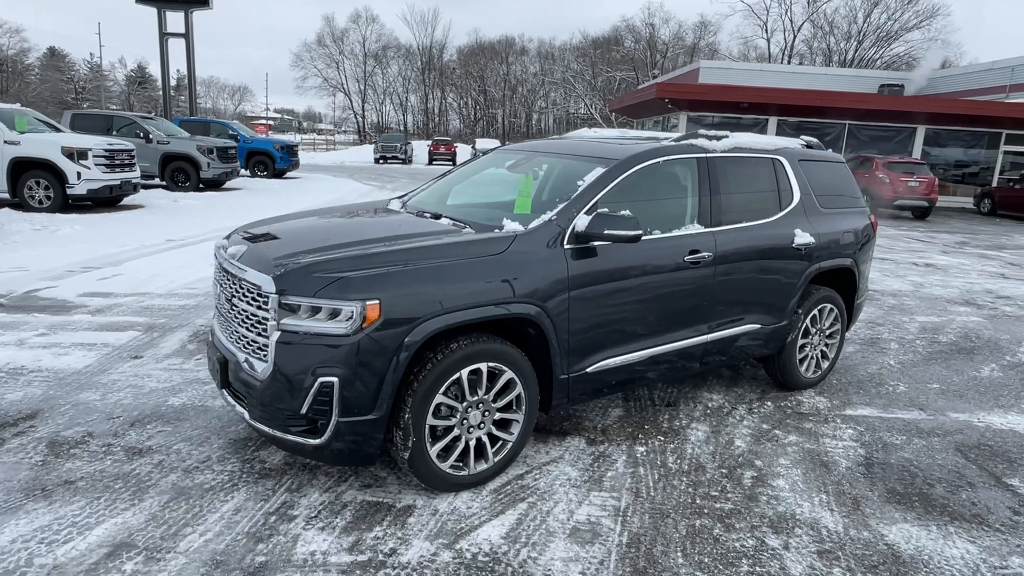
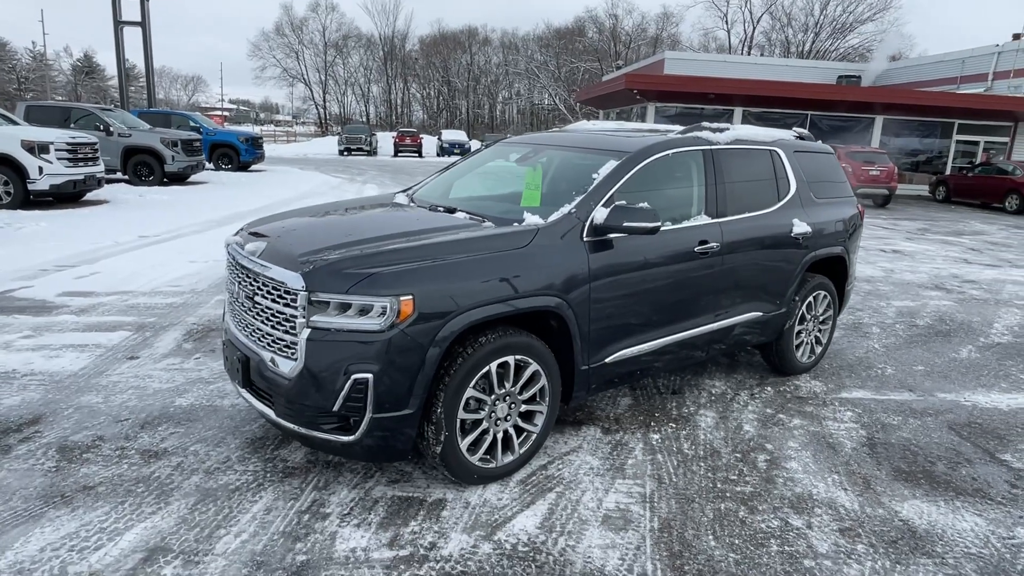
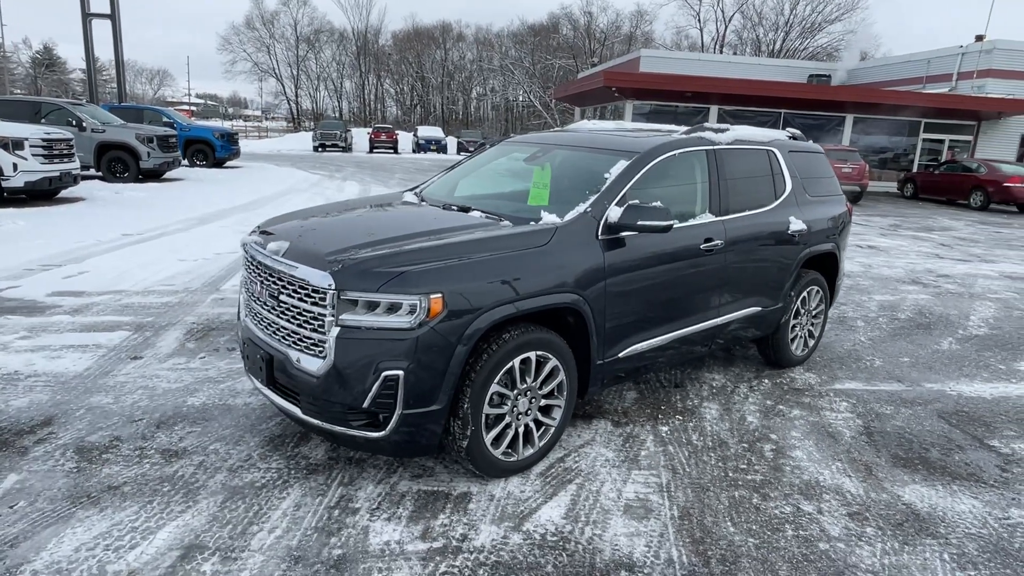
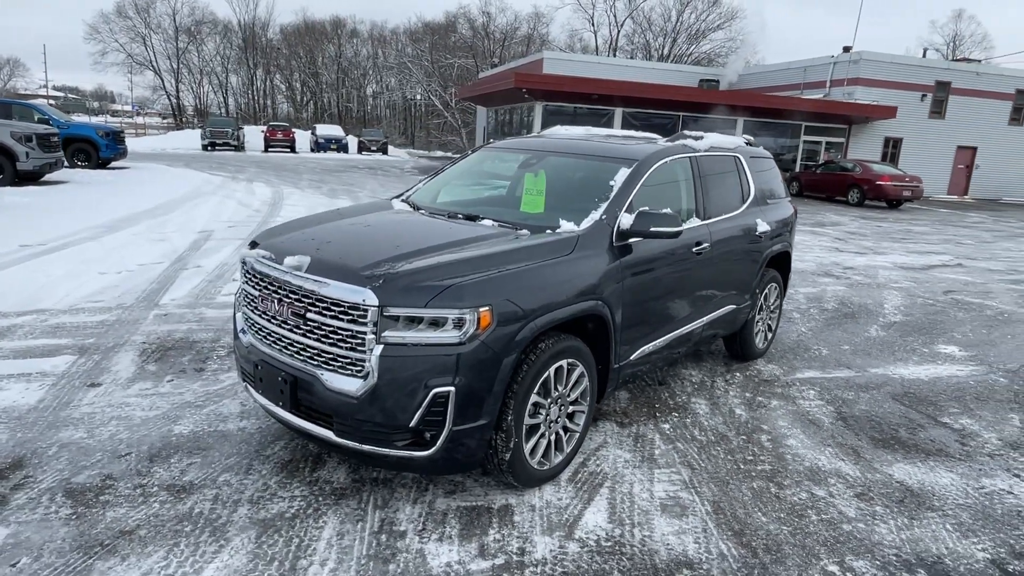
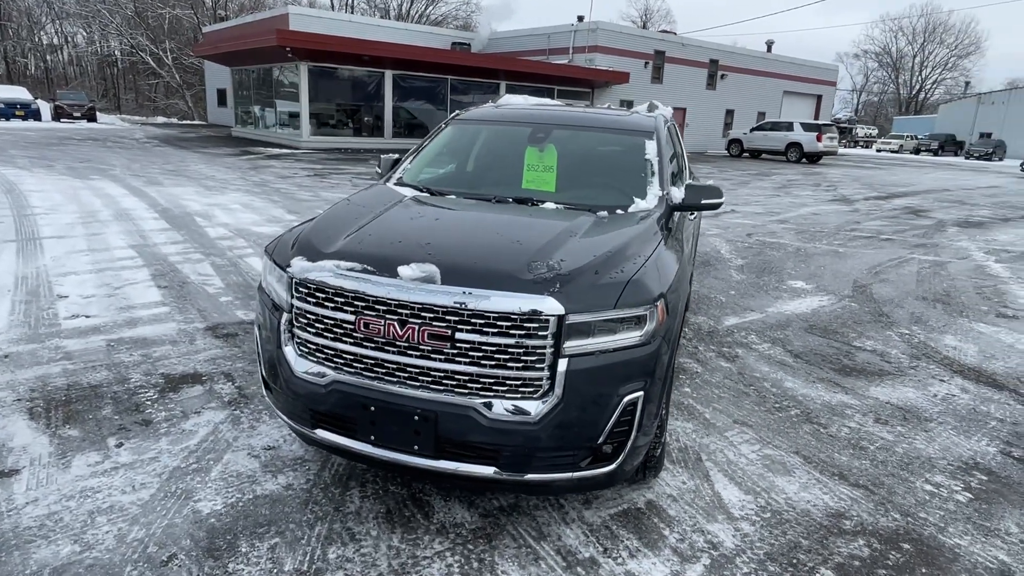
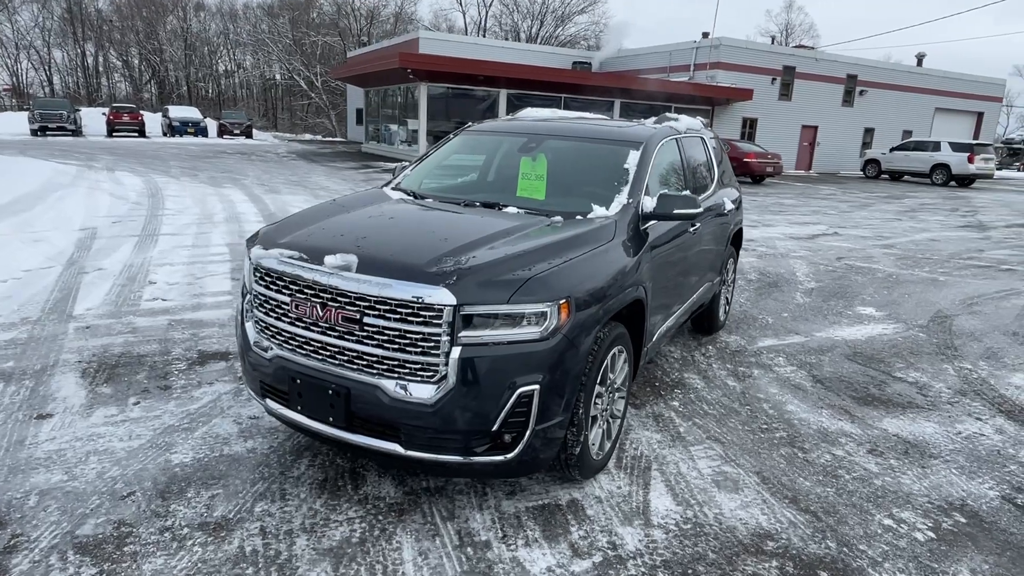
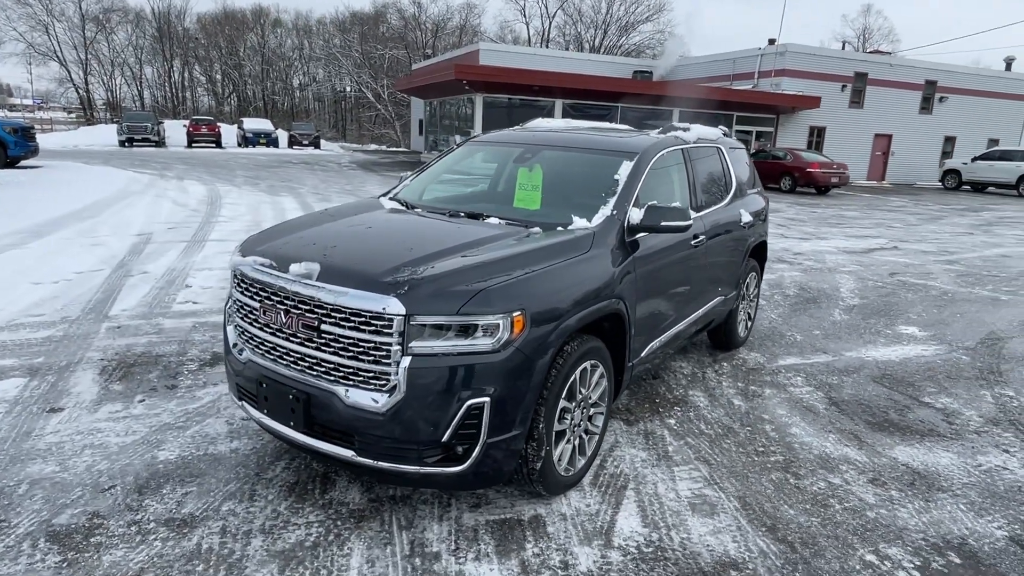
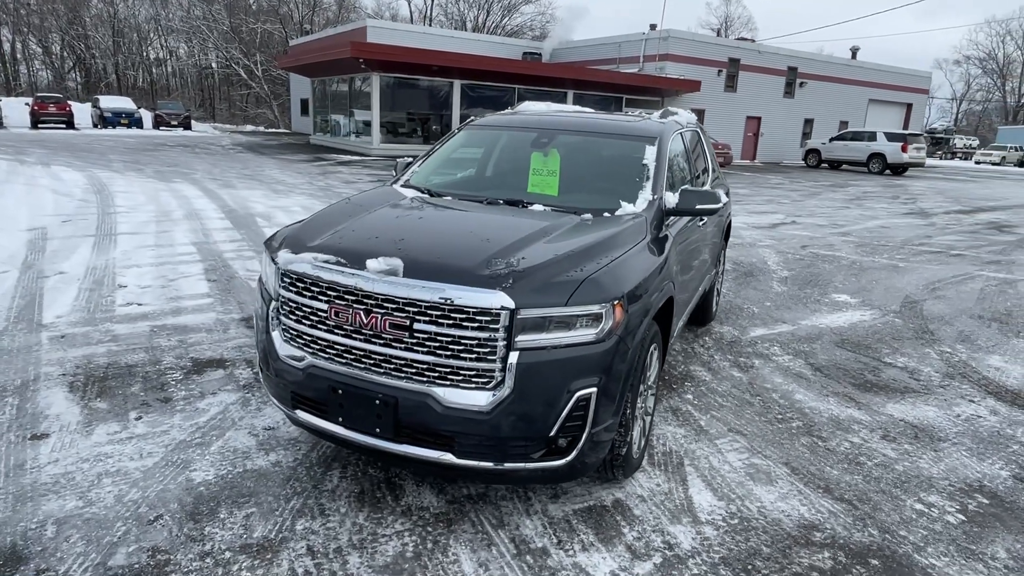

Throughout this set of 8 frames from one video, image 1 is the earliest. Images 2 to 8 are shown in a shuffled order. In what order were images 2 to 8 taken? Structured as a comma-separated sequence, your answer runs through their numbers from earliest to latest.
2, 3, 4, 7, 6, 8, 5
